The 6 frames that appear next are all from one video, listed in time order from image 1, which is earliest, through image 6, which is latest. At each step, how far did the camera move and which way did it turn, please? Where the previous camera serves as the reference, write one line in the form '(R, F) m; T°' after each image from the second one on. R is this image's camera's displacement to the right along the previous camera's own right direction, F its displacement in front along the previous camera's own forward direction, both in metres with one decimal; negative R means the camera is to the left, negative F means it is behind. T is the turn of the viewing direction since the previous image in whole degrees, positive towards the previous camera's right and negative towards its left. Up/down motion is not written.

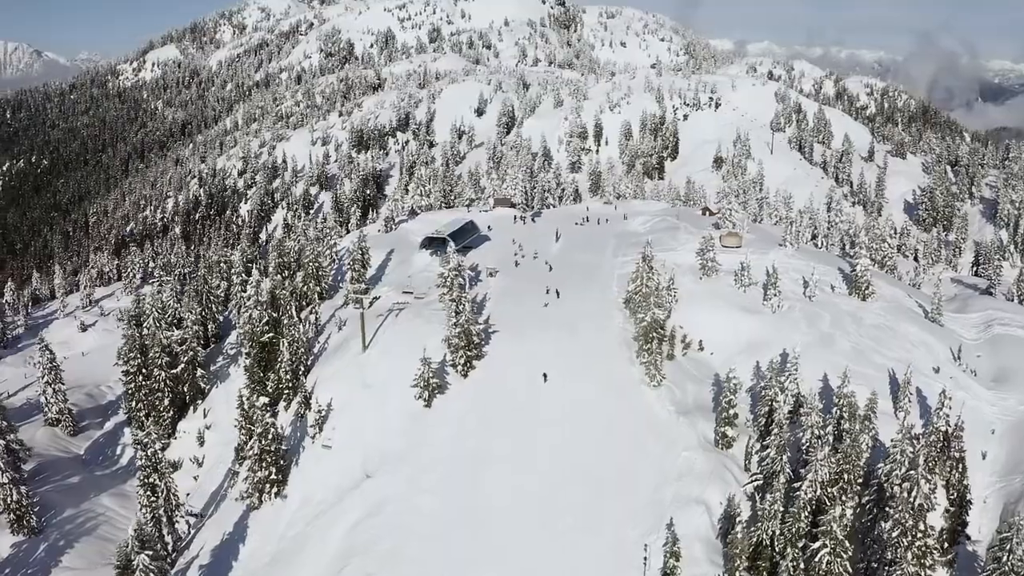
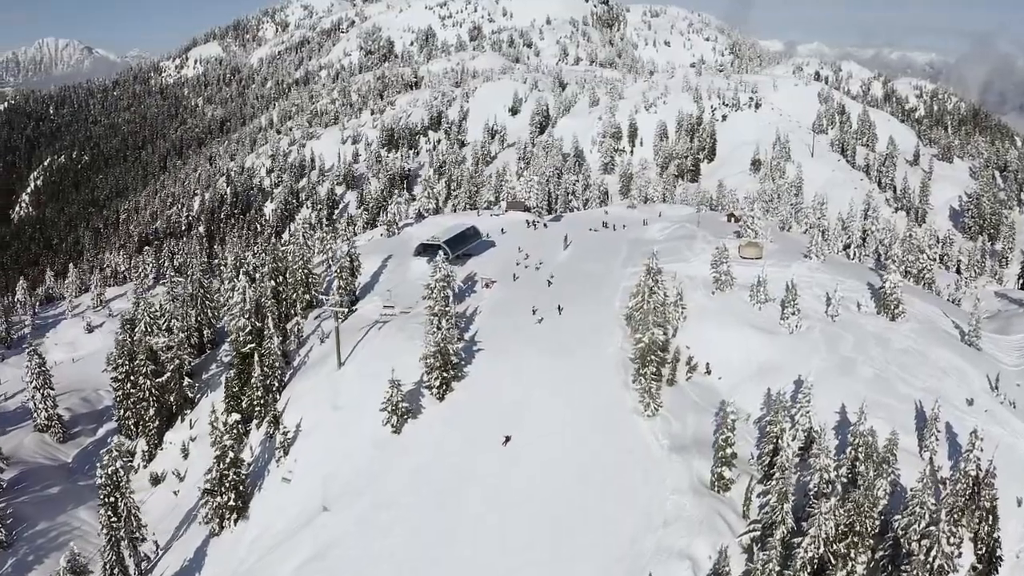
(+3.4, +3.7) m; -3°
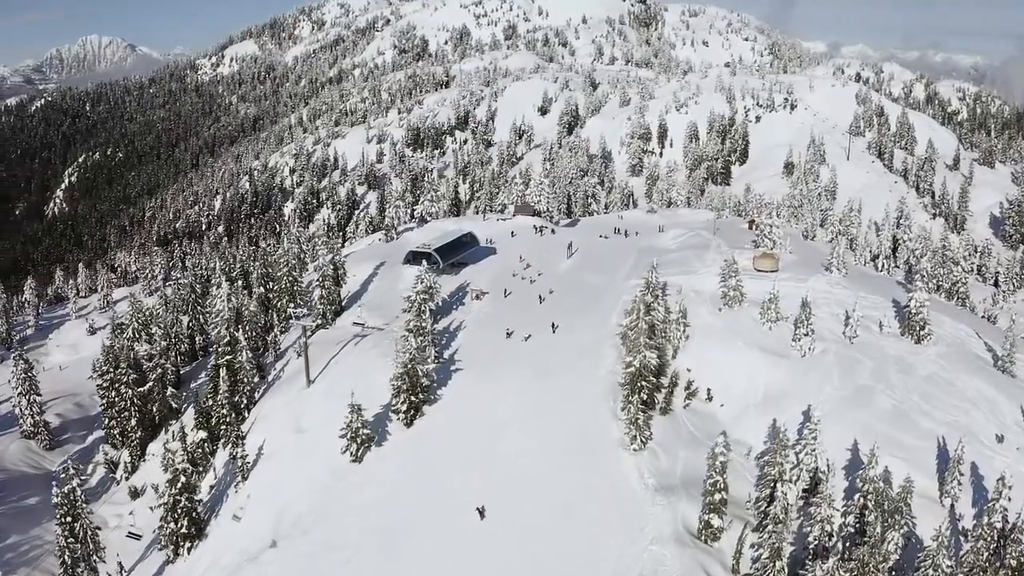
(+3.2, +3.4) m; -3°
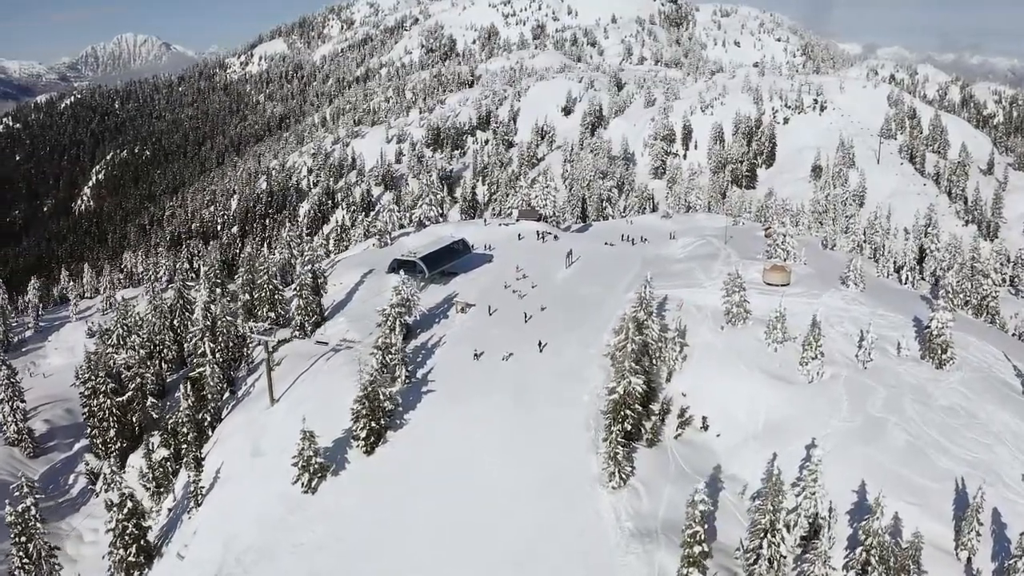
(+2.9, +3.2) m; -2°
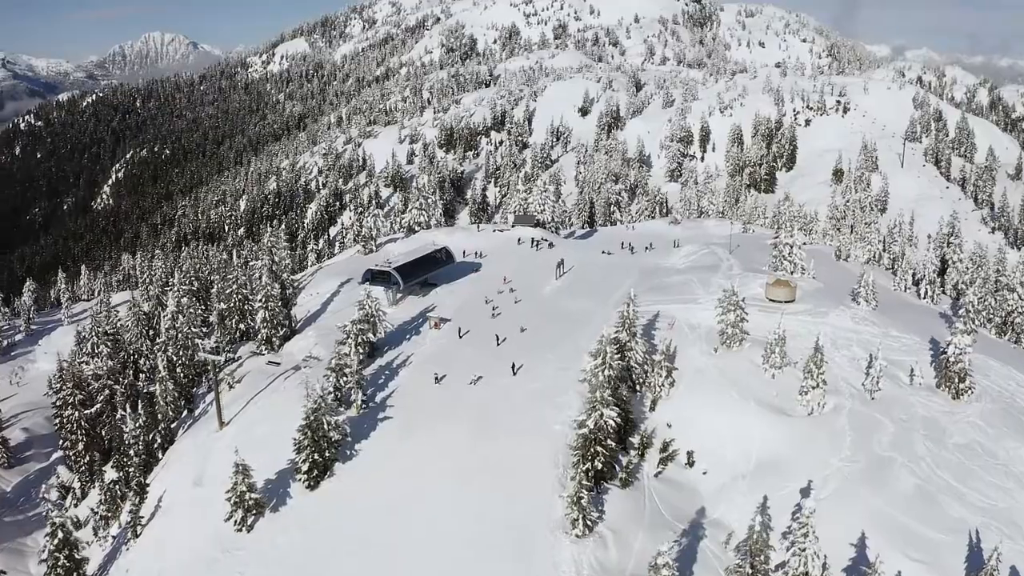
(+3.0, +3.6) m; -2°
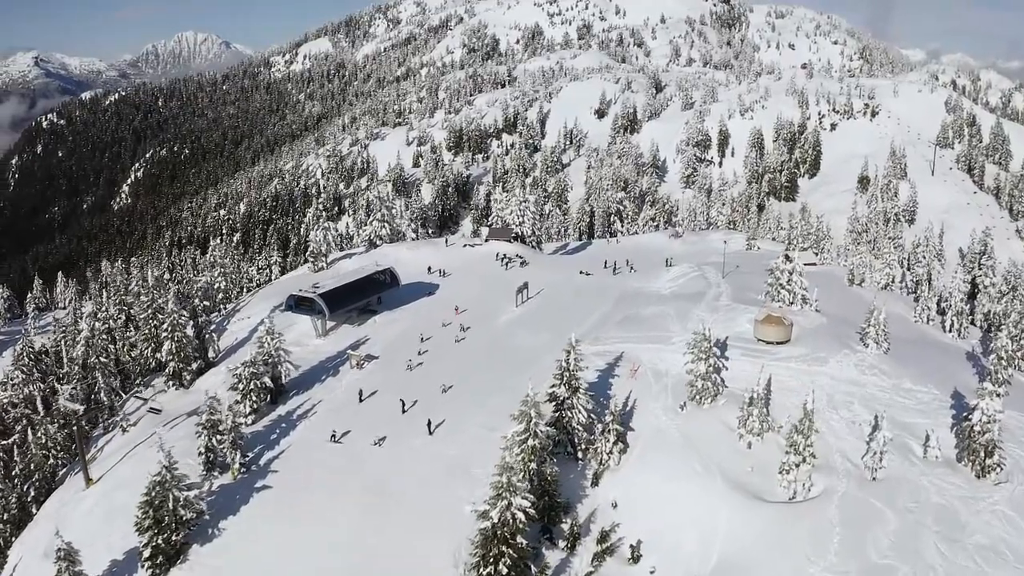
(+5.6, +7.5) m; -2°
